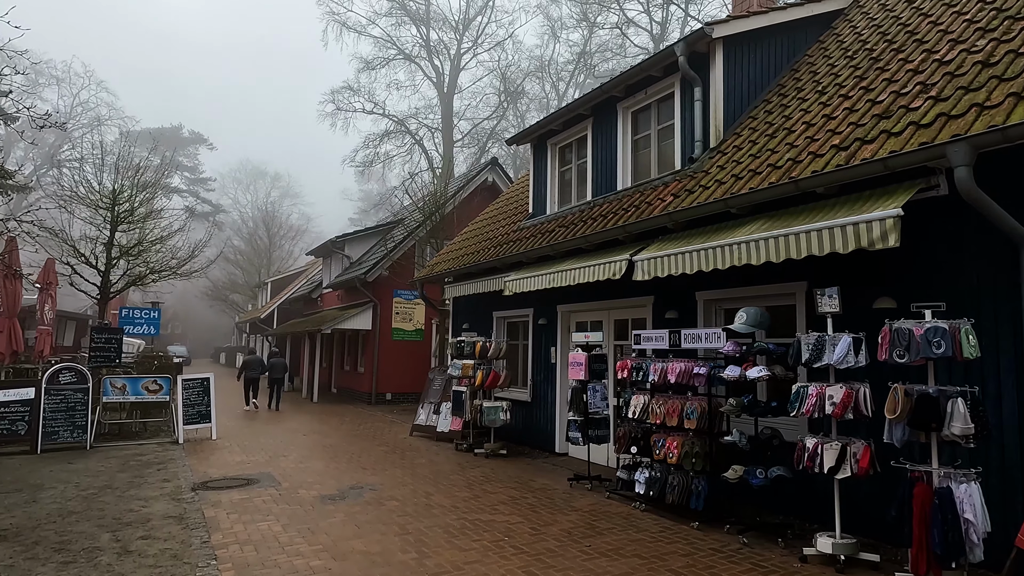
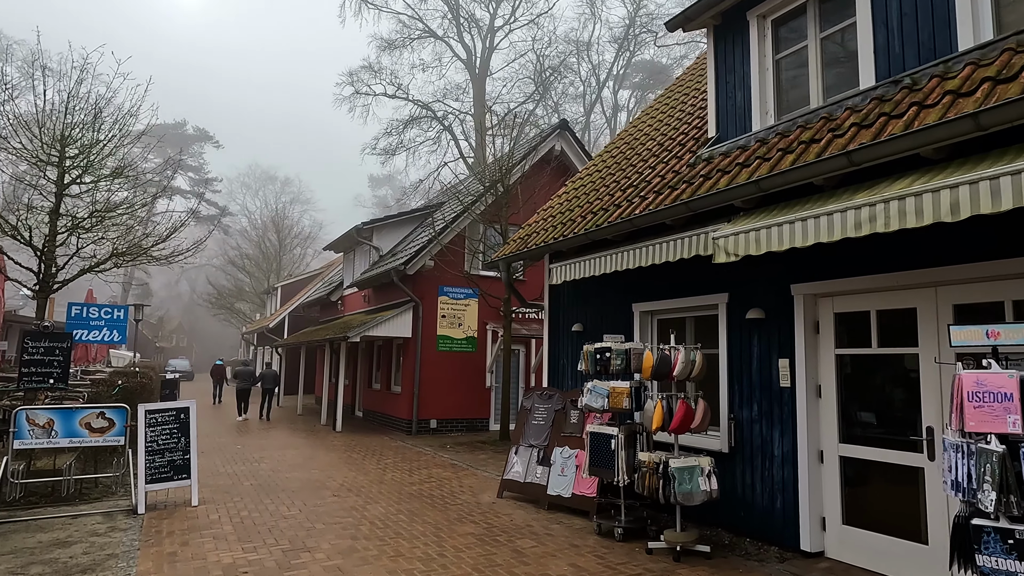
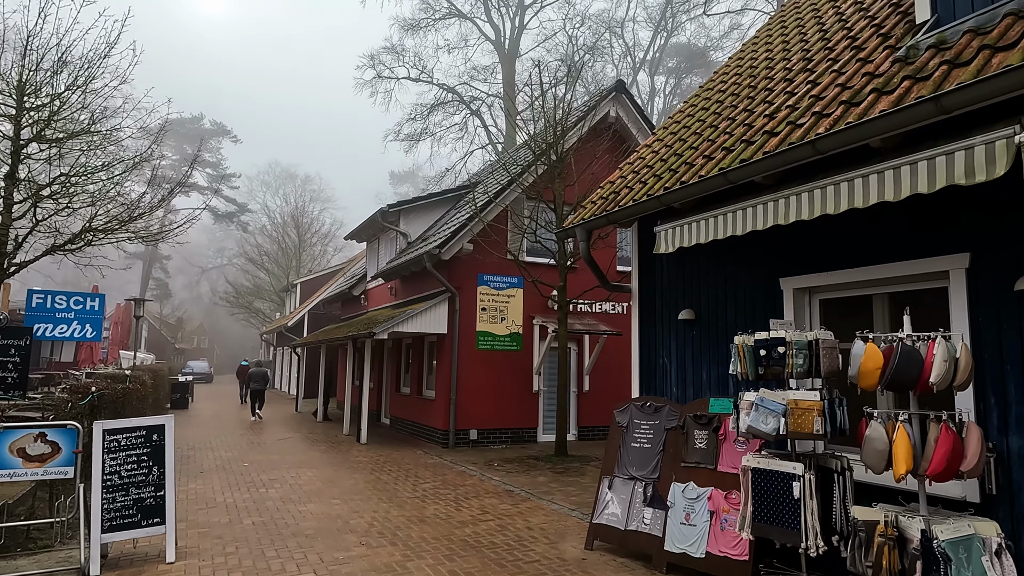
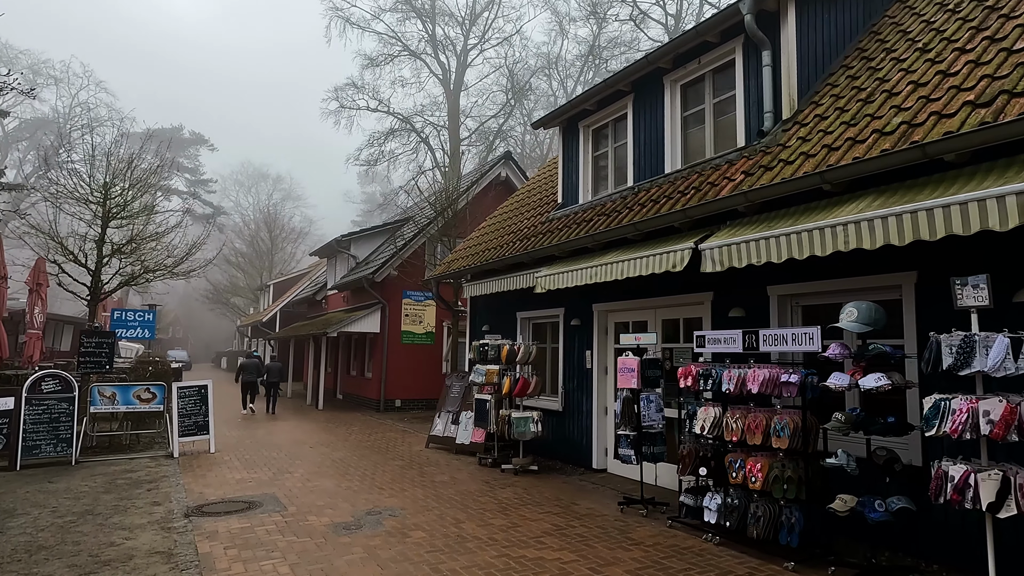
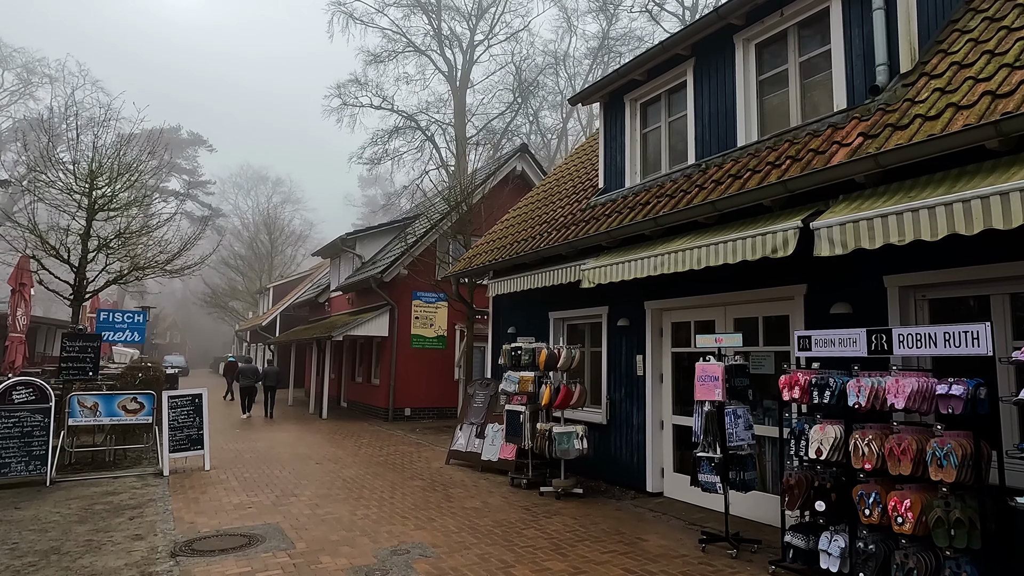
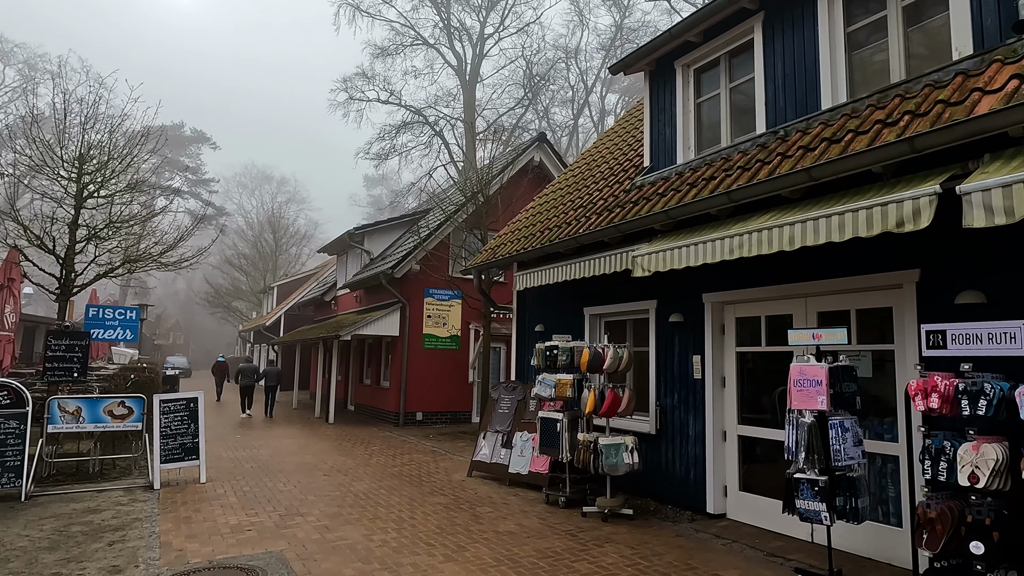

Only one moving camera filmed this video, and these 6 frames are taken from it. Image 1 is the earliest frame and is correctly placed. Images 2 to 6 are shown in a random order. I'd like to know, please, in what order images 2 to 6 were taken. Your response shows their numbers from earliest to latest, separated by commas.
4, 5, 6, 2, 3
